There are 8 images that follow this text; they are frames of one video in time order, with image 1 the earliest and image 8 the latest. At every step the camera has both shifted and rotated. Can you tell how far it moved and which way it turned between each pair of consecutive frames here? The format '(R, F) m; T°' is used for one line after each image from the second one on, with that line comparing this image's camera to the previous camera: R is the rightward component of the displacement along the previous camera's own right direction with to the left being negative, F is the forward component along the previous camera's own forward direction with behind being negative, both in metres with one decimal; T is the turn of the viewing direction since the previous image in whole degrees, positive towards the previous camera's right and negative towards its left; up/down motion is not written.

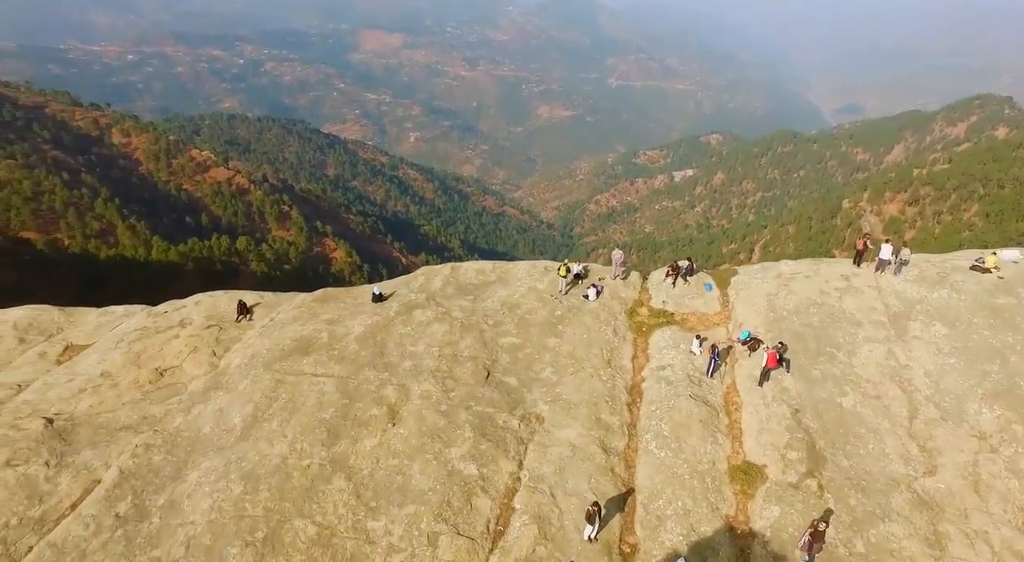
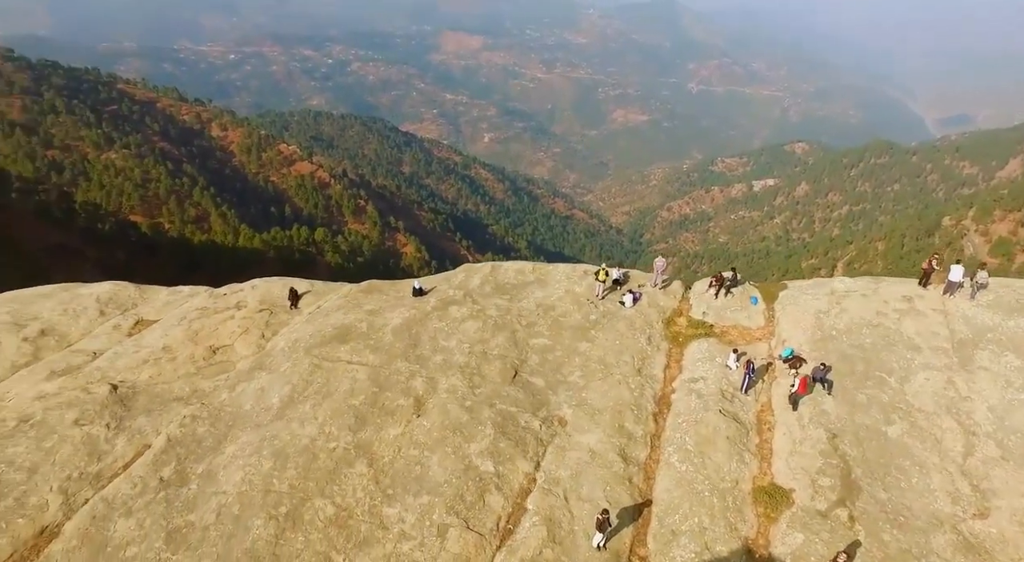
(+2.0, +0.2) m; -6°
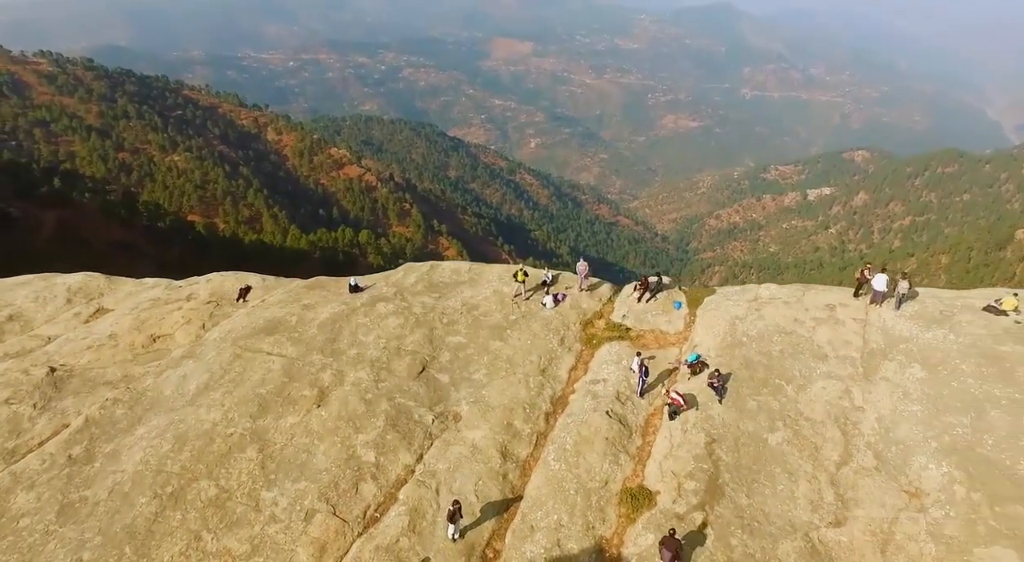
(+8.2, -0.5) m; -5°
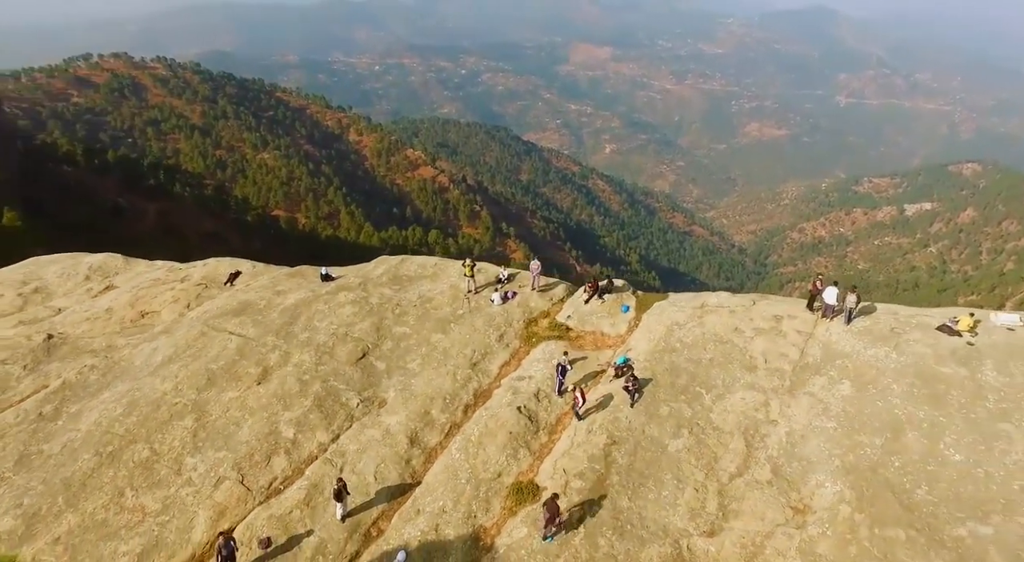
(+8.3, -0.4) m; -7°
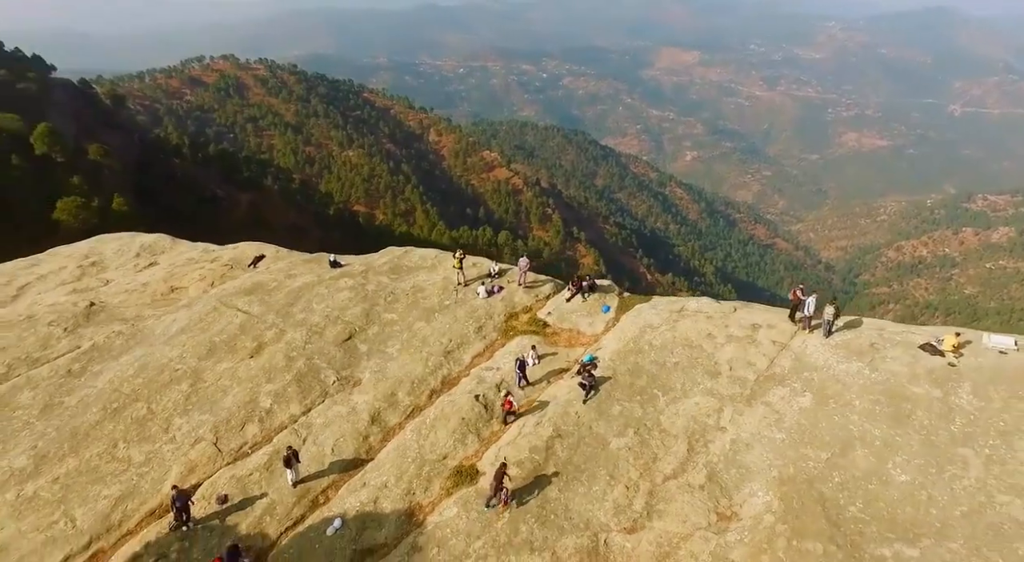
(+6.2, -0.8) m; -7°
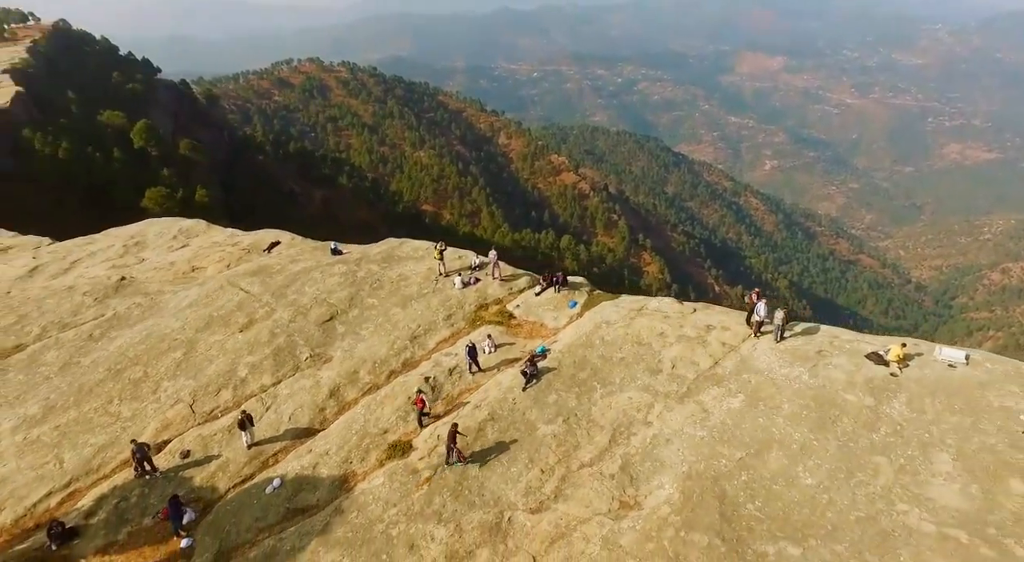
(+6.9, -1.4) m; -7°
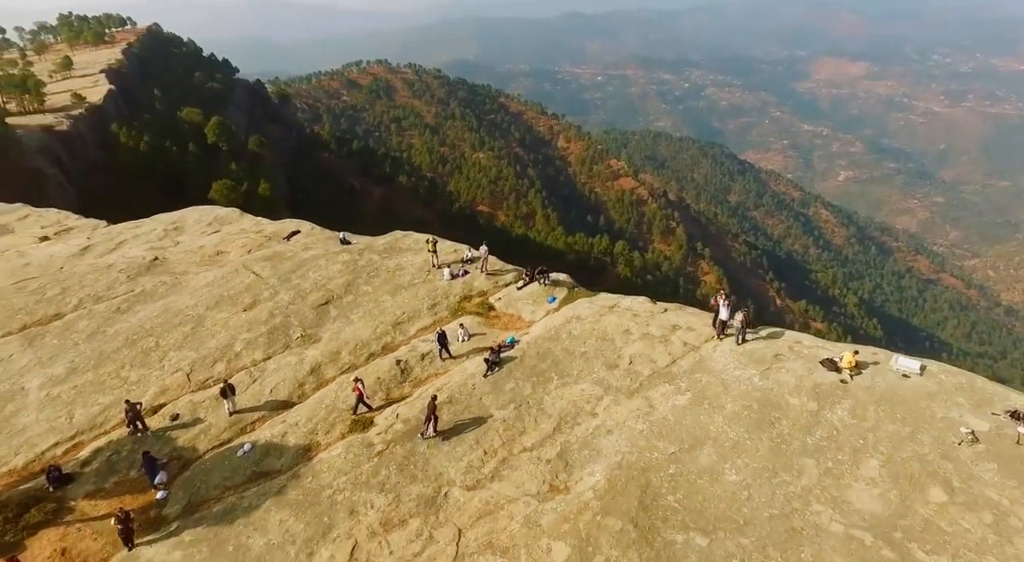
(+5.6, -1.4) m; -6°
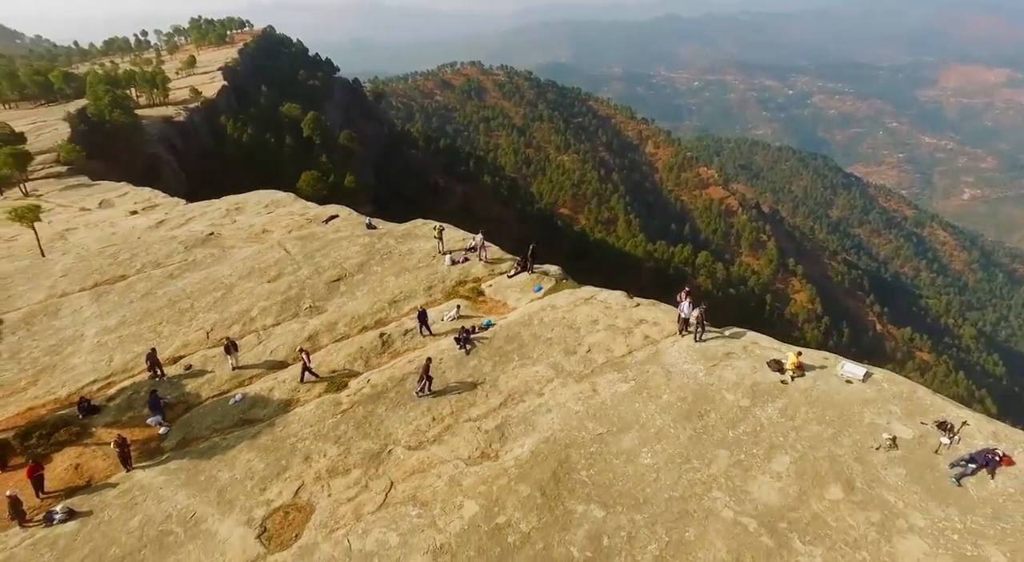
(+7.3, -1.9) m; -8°
